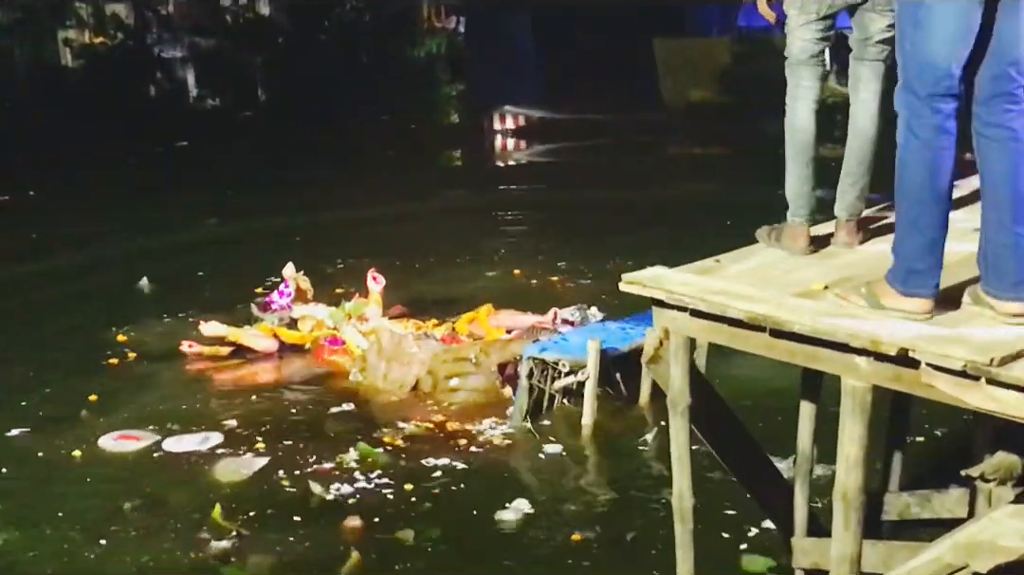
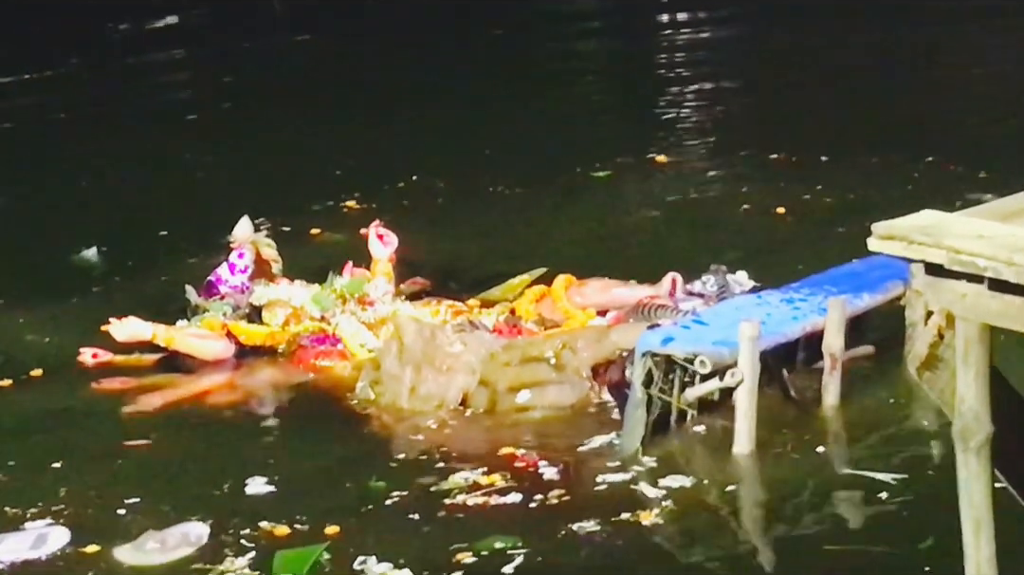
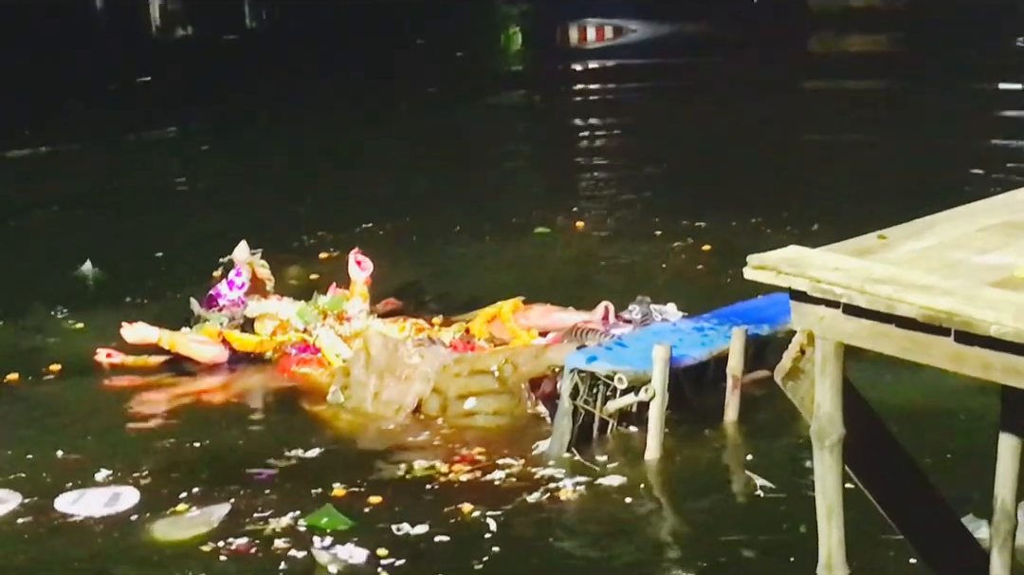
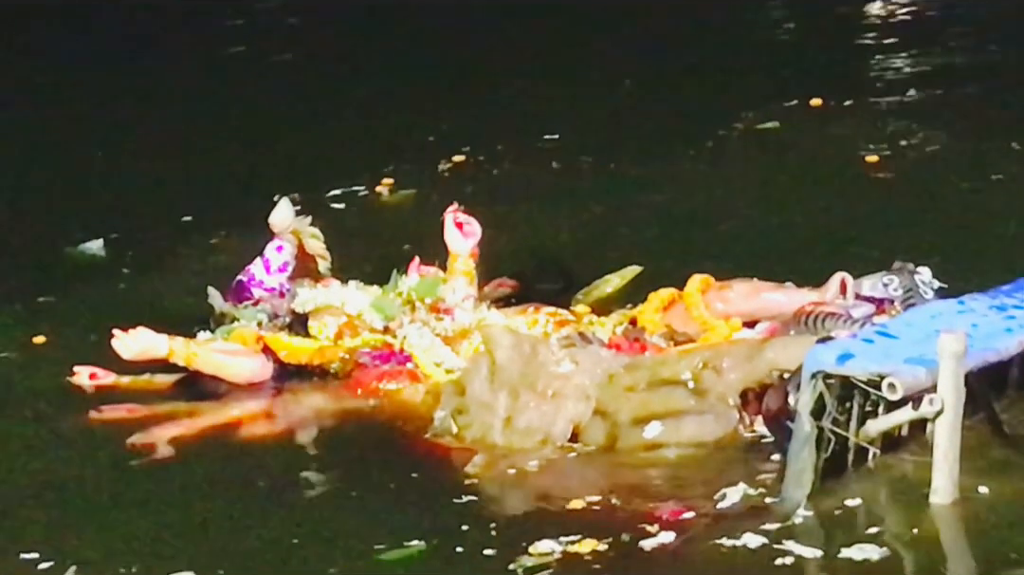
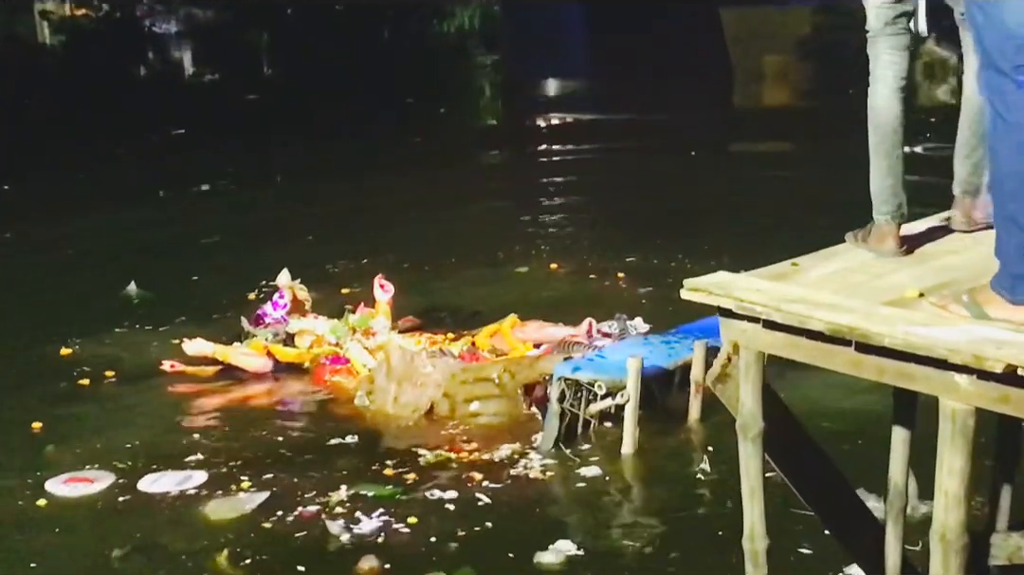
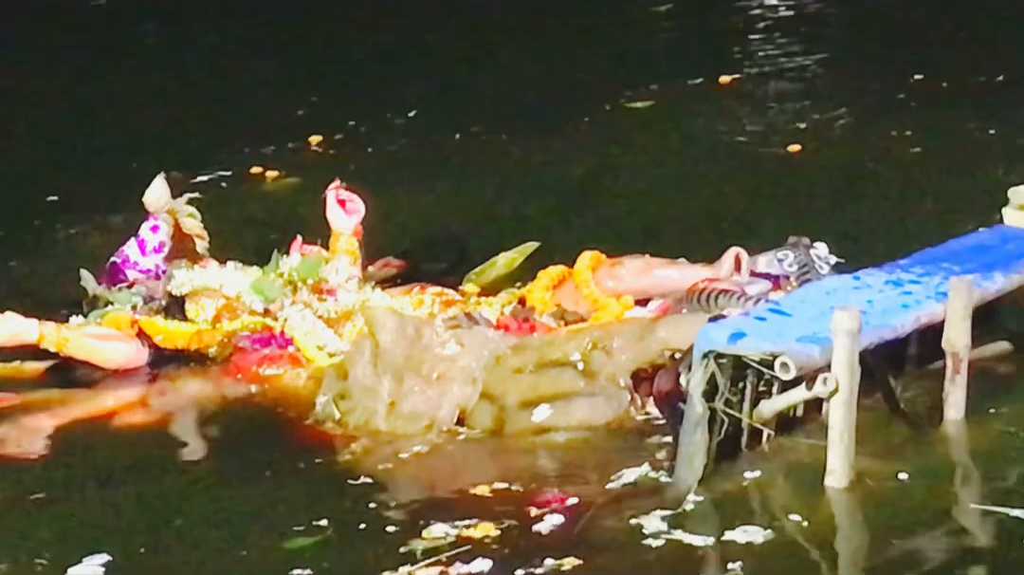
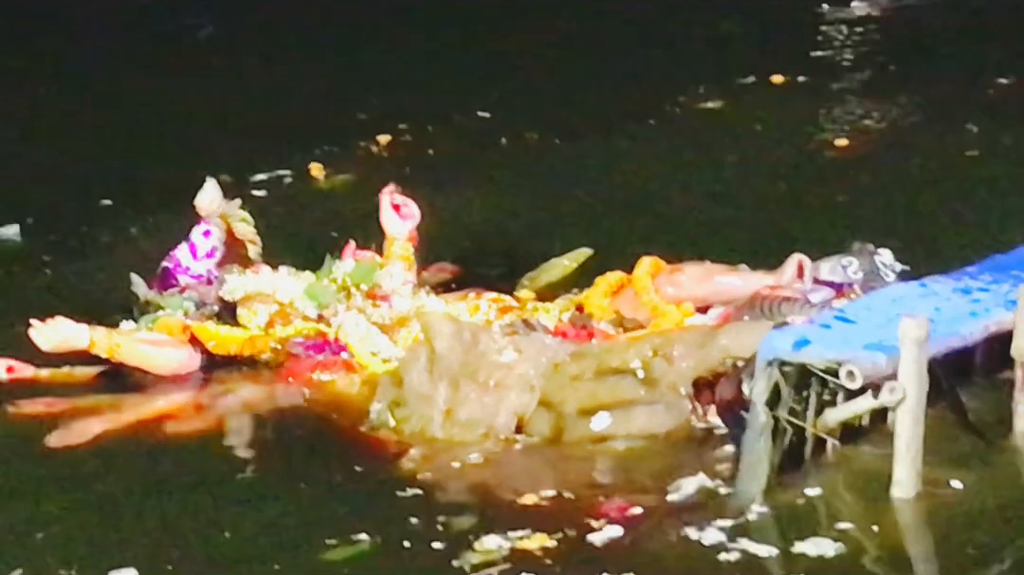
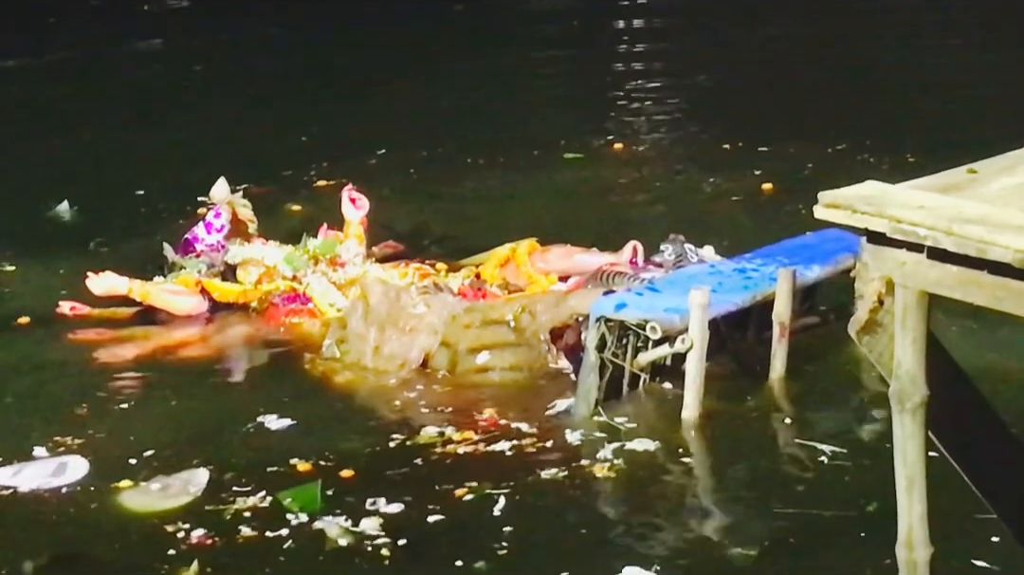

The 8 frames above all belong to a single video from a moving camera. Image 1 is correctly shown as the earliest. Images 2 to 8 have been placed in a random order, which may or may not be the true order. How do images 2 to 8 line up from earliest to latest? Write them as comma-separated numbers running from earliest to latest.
5, 3, 8, 2, 6, 7, 4
